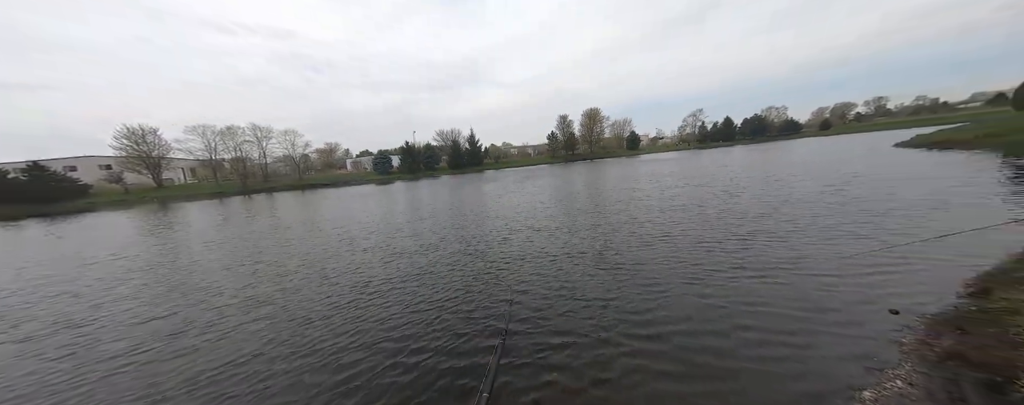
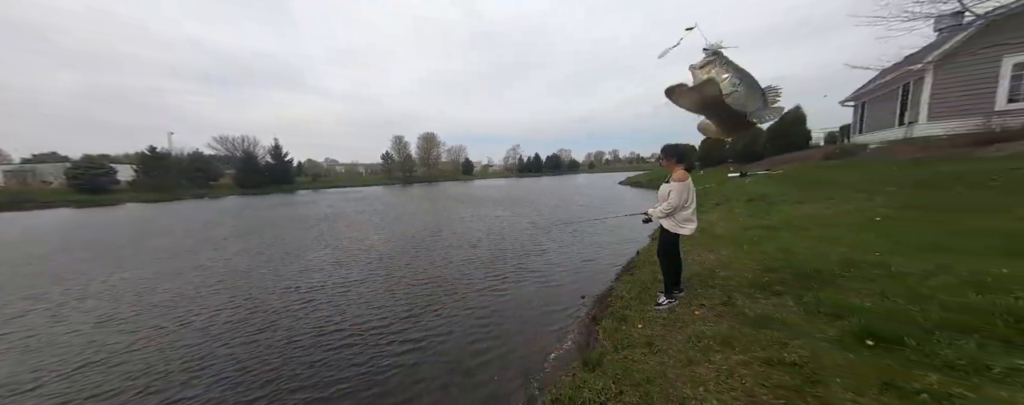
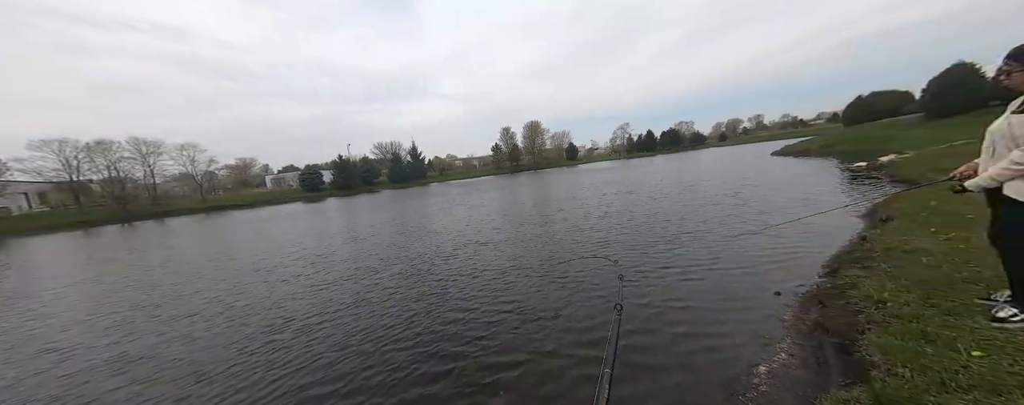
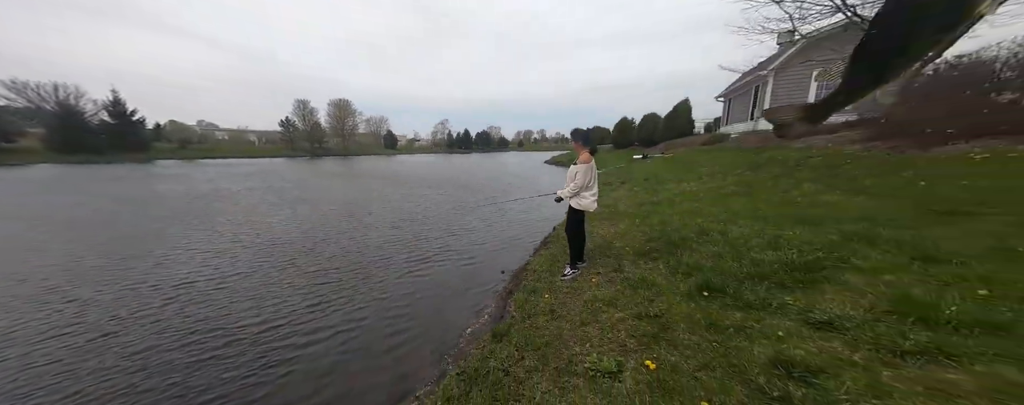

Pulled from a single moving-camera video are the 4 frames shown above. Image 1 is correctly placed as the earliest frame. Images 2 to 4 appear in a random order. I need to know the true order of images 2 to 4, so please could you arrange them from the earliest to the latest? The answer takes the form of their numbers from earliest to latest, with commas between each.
3, 2, 4
